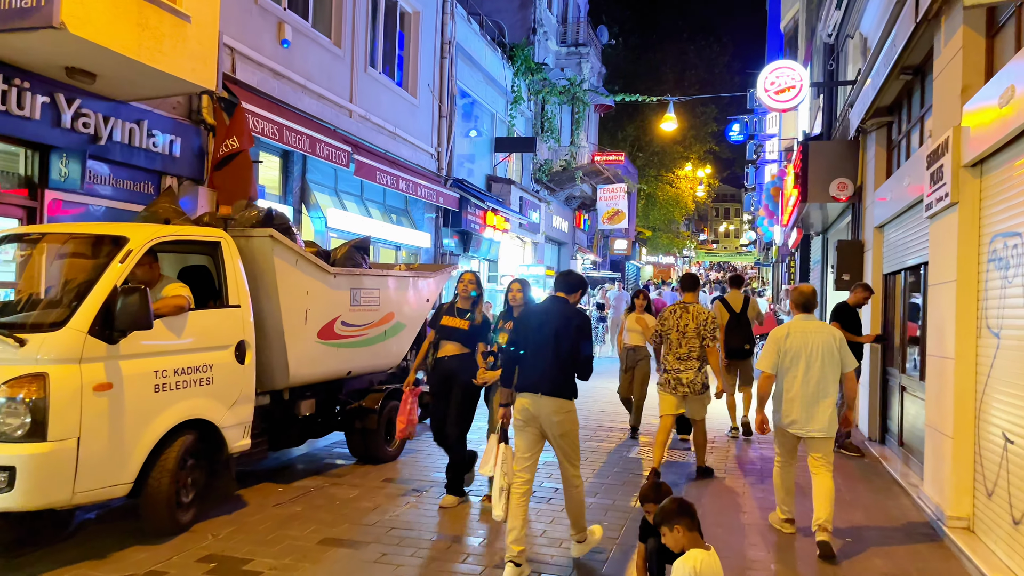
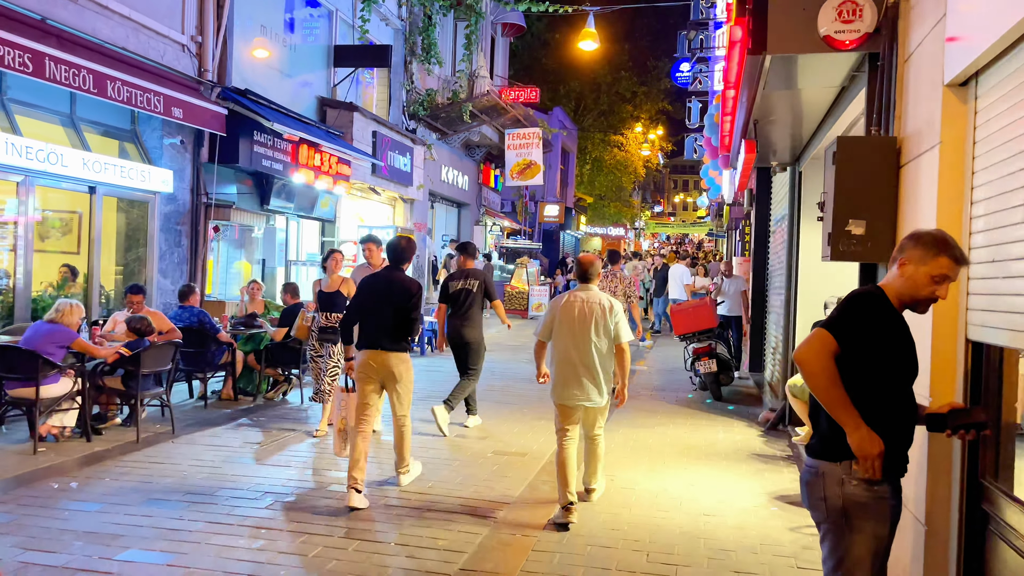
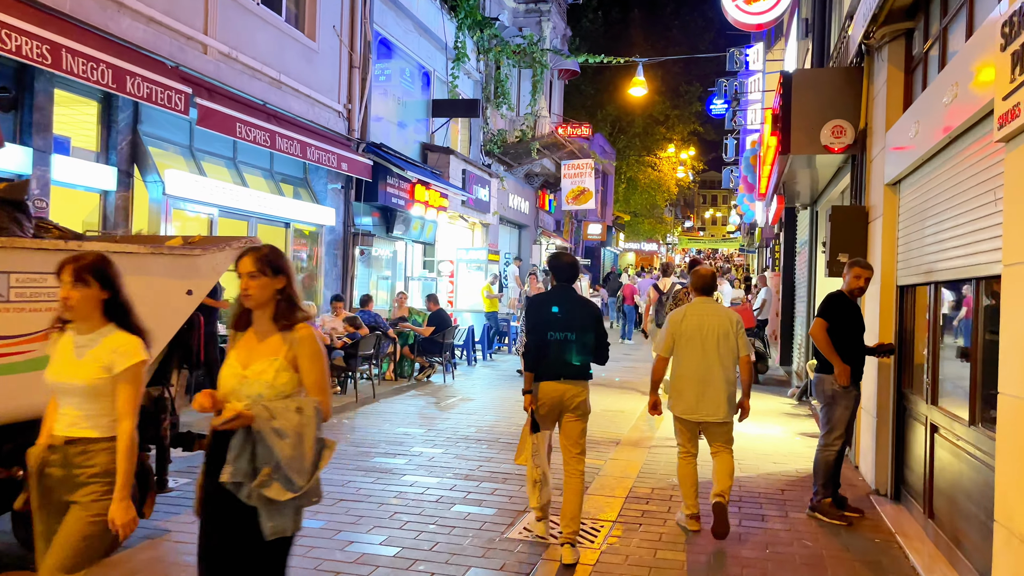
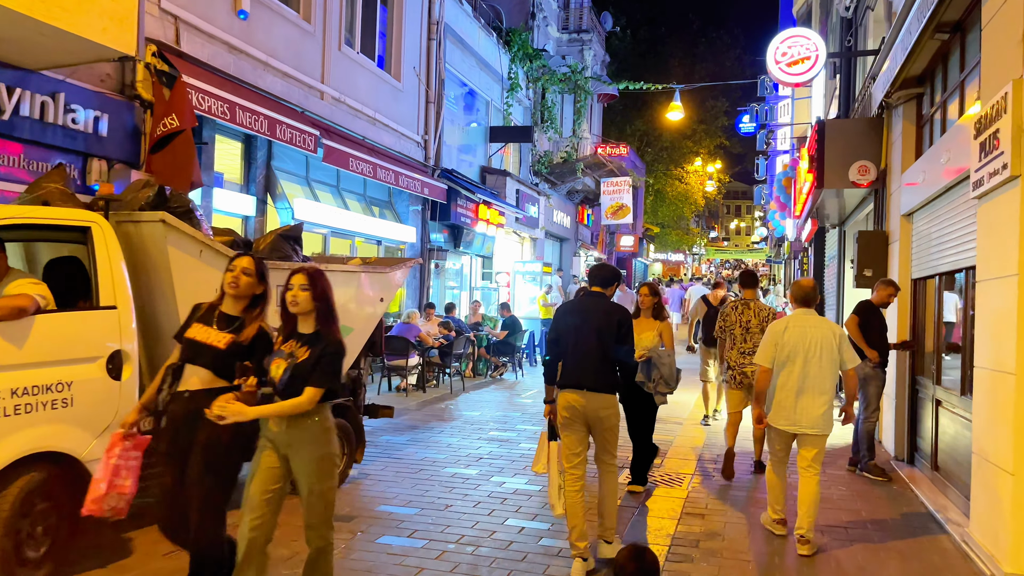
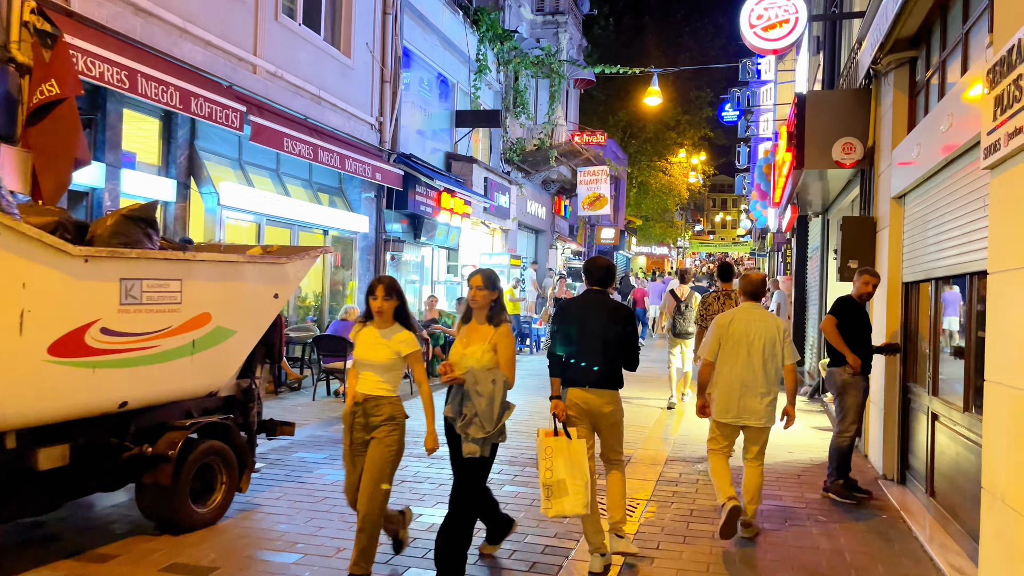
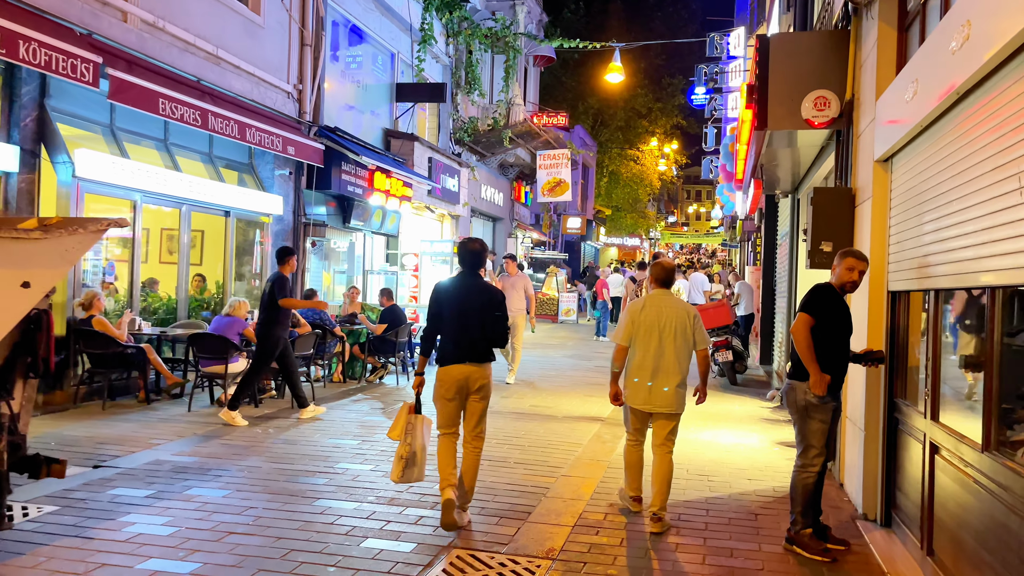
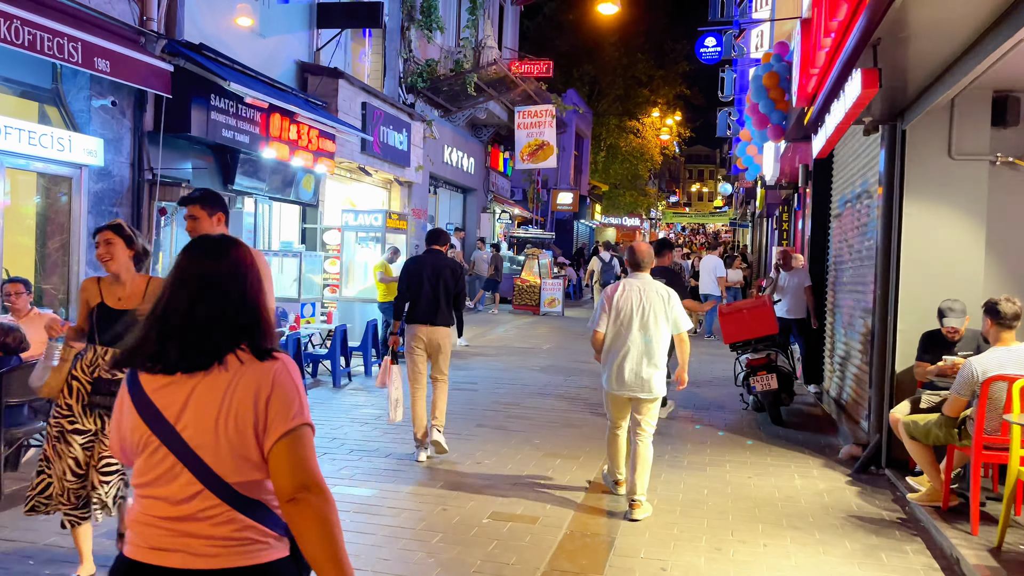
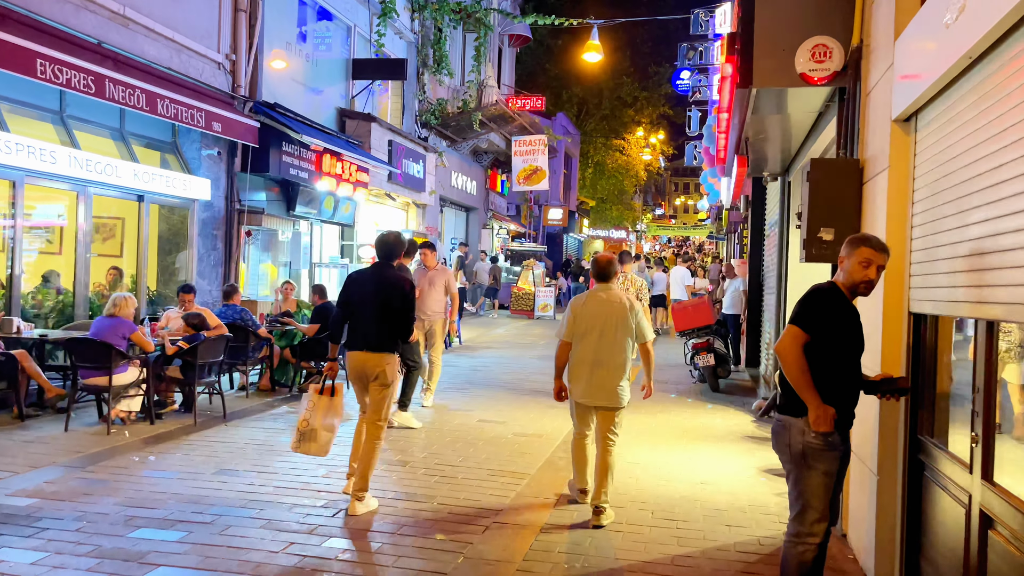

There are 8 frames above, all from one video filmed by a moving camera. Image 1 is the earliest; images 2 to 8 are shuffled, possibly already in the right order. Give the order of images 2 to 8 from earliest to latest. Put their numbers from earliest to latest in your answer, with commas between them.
4, 5, 3, 6, 8, 2, 7
